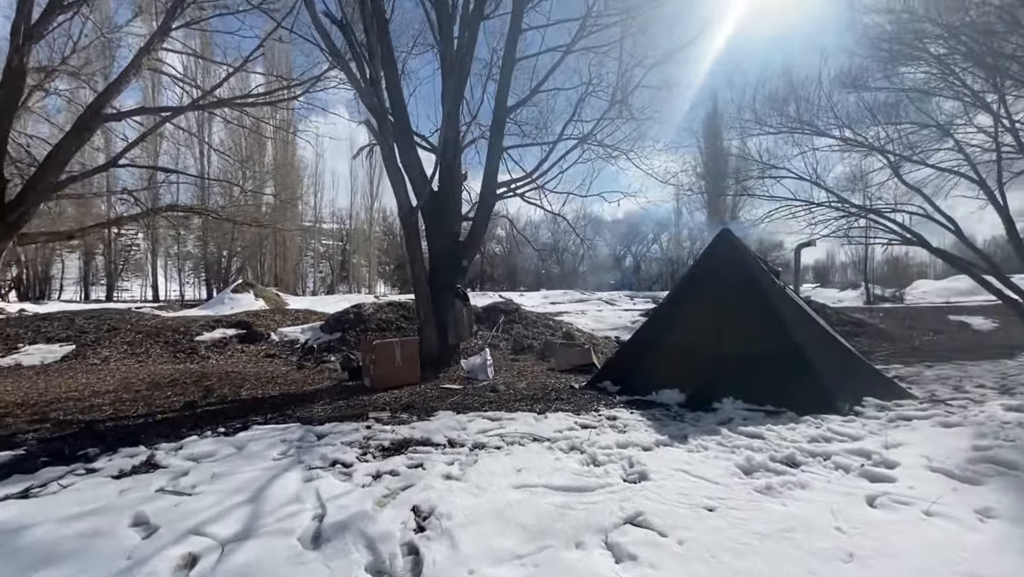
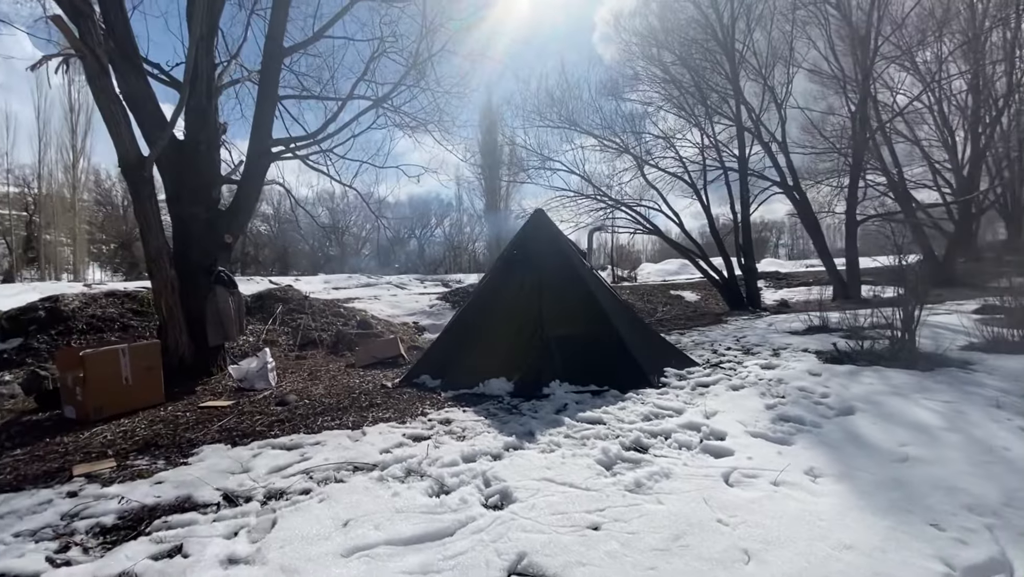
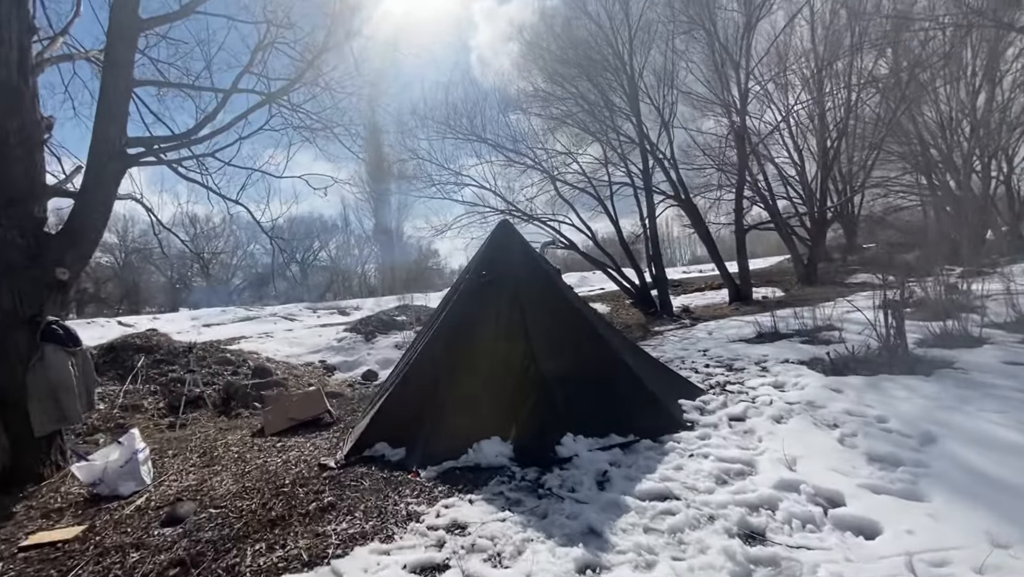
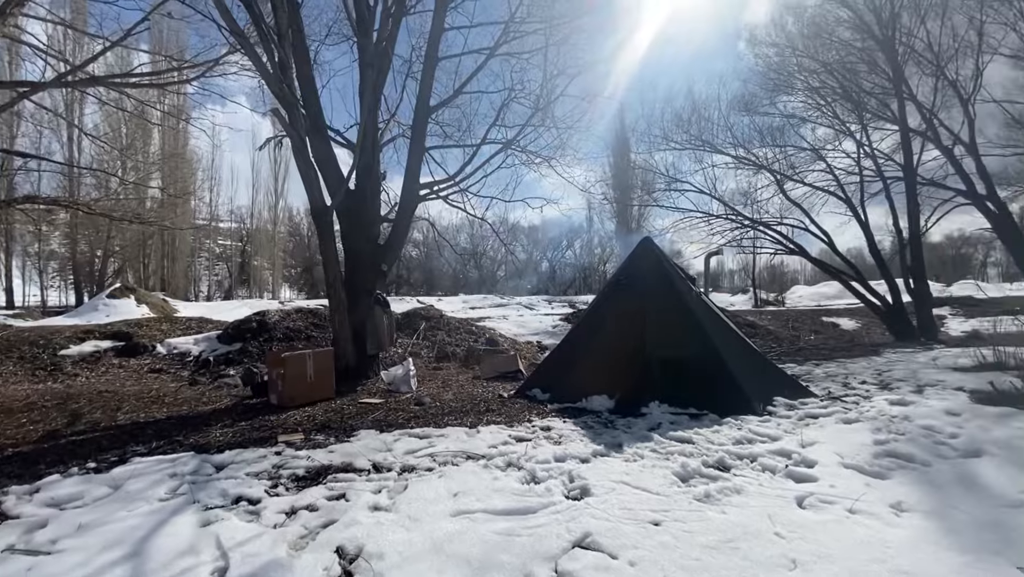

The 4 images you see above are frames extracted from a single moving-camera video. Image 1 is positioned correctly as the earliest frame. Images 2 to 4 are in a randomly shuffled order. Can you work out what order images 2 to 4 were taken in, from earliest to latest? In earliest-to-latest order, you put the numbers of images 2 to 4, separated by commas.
4, 2, 3
